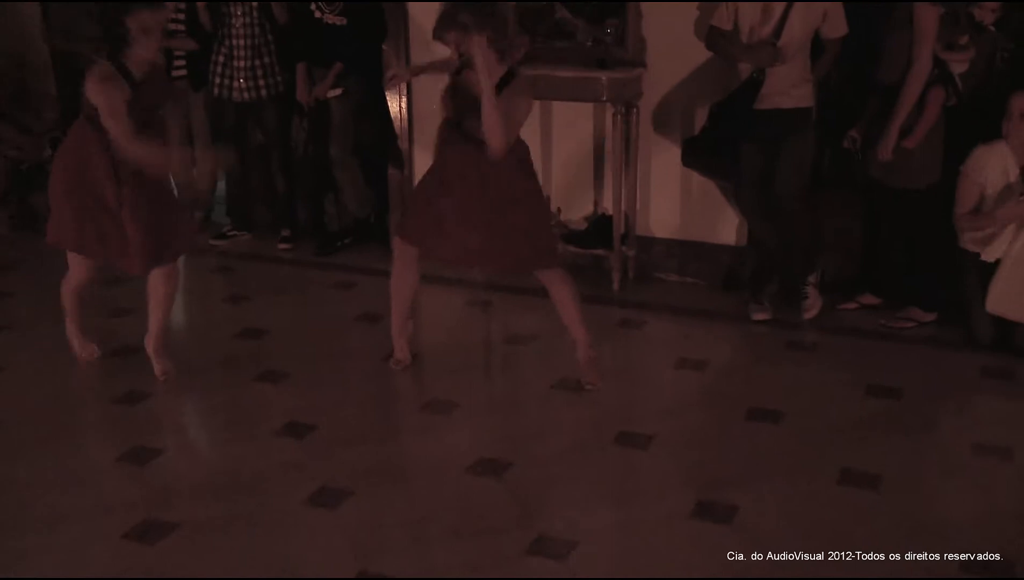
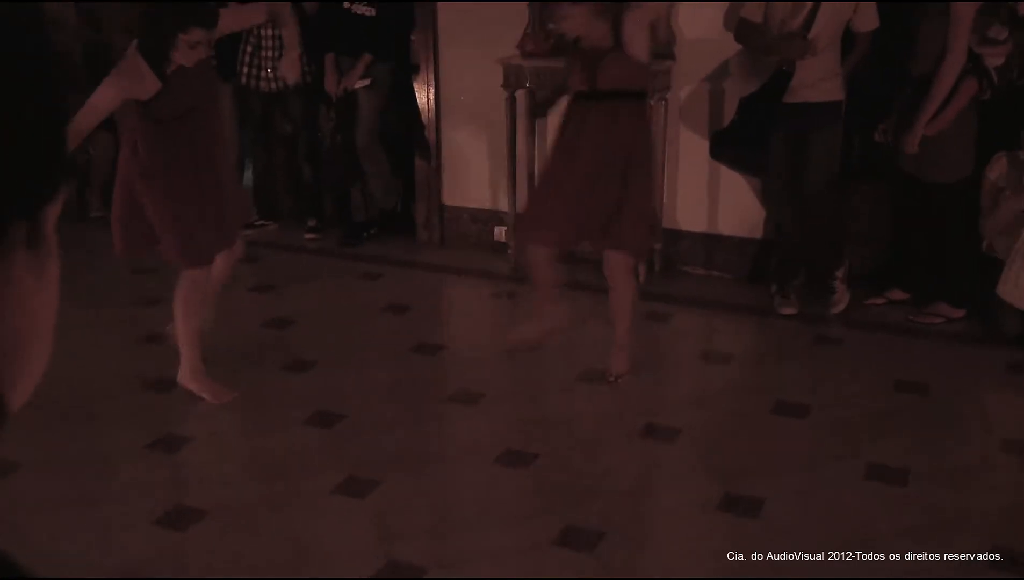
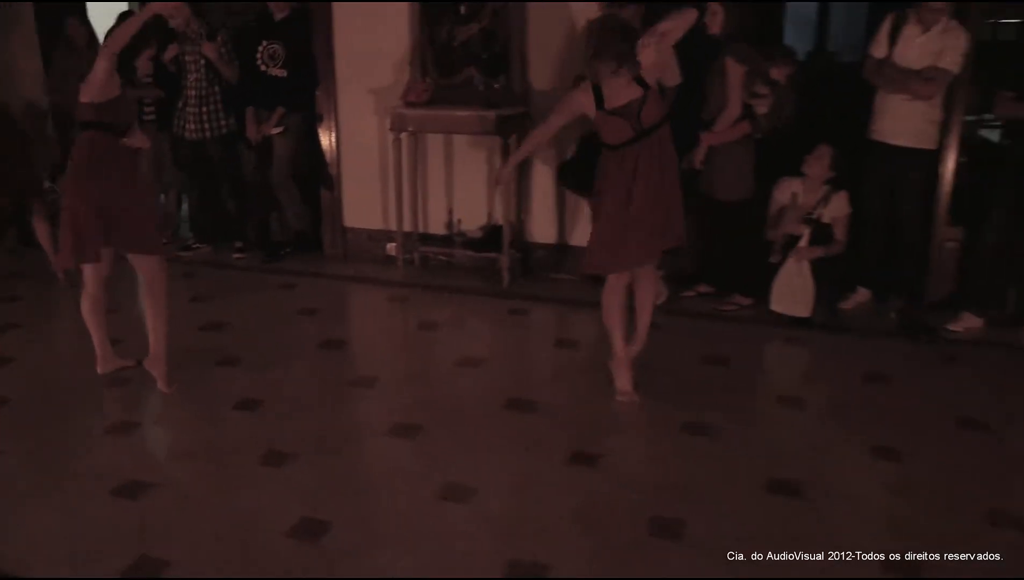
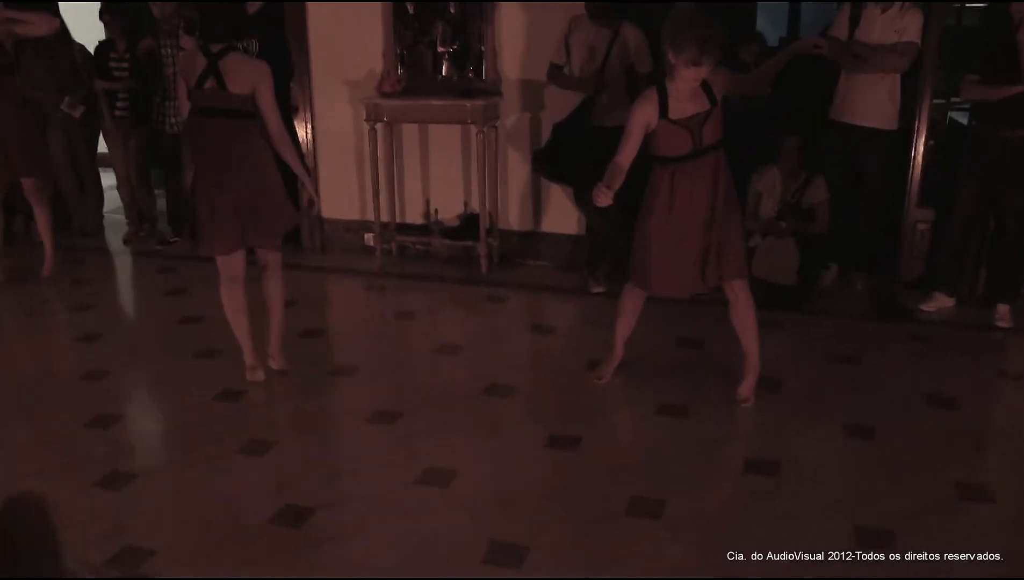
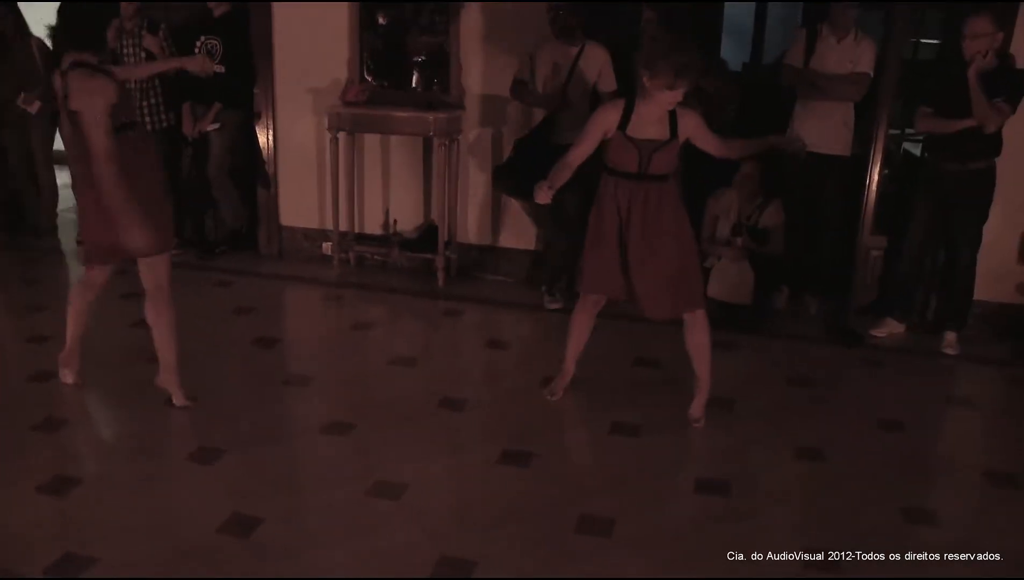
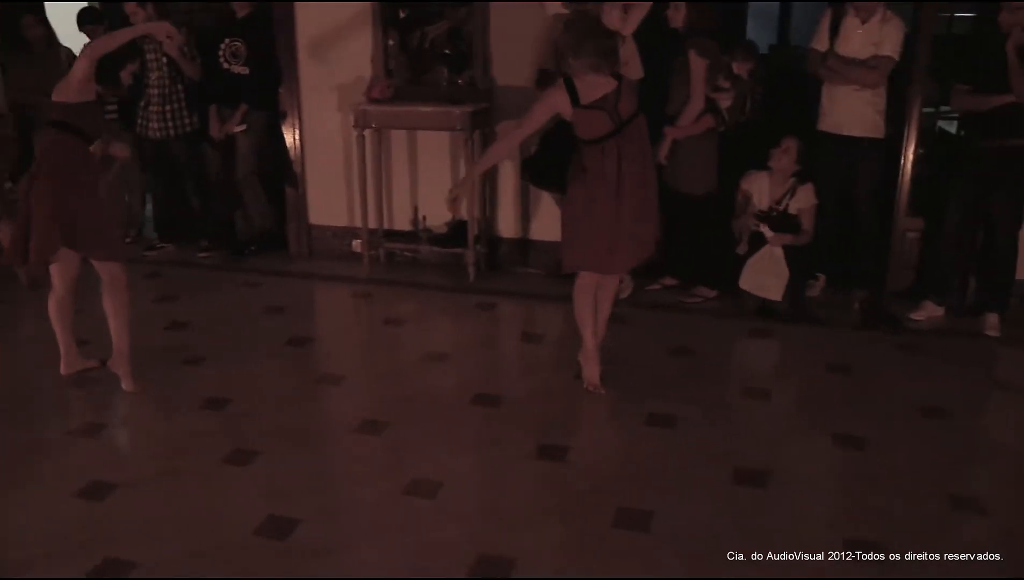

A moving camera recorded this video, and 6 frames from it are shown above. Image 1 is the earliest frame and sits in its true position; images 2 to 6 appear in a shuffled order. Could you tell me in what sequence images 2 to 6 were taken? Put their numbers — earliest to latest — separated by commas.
2, 3, 6, 5, 4
